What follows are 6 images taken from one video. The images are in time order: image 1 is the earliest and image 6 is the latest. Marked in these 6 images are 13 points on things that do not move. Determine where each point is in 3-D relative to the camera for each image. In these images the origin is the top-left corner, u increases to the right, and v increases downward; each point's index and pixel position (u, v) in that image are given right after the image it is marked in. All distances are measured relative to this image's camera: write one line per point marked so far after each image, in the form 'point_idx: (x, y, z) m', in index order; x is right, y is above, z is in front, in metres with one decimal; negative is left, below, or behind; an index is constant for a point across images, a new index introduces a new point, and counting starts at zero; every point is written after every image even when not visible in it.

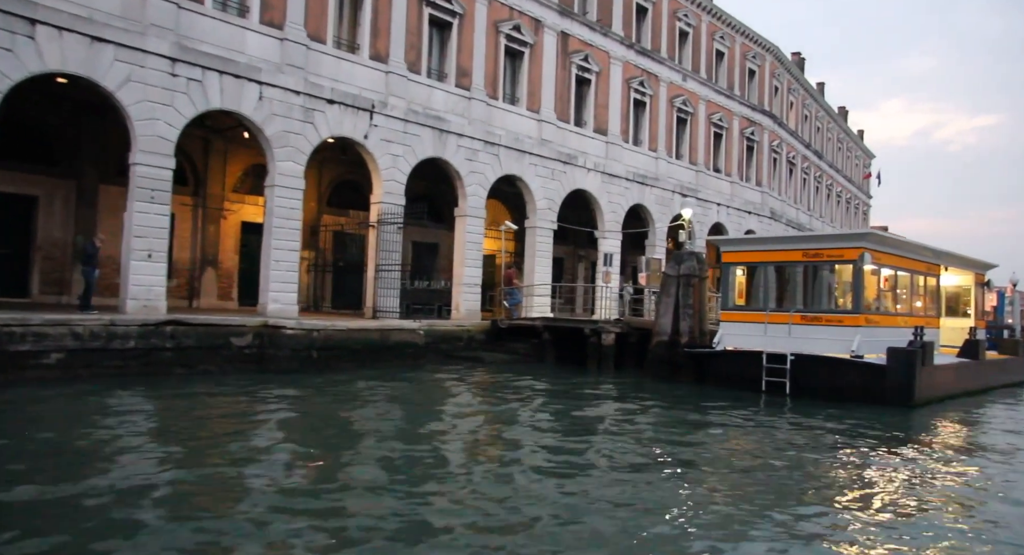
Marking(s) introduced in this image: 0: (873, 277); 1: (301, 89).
0: (+6.8, 0.0, +13.8) m
1: (-4.6, +4.1, +15.9) m
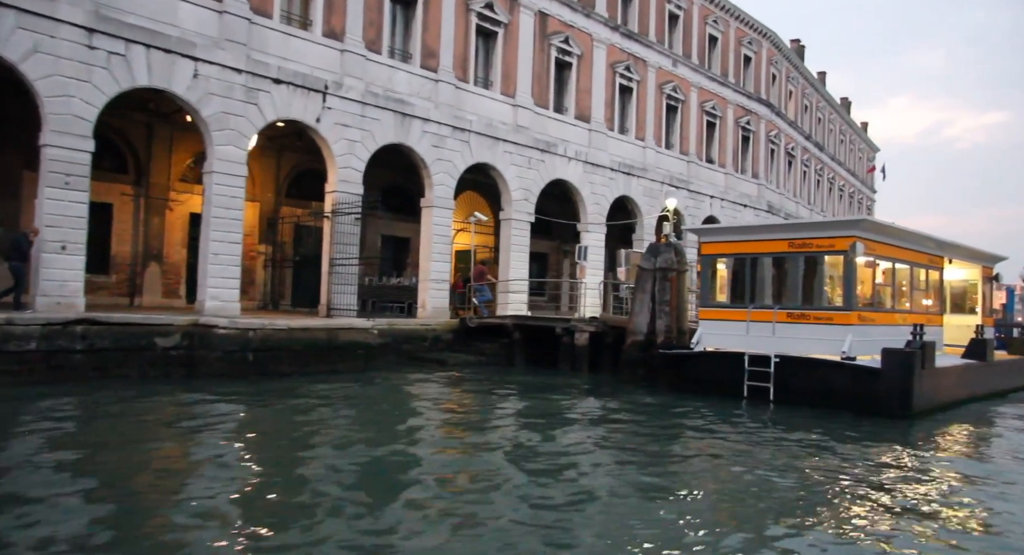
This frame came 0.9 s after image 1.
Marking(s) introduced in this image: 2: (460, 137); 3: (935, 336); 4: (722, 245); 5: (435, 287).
0: (+6.0, +0.1, +12.4) m
1: (-5.4, +4.2, +14.6) m
2: (-1.4, +3.7, +19.2) m
3: (+8.7, -1.2, +15.0) m
4: (+3.9, +0.6, +13.6) m
5: (-2.0, -0.2, +18.6) m
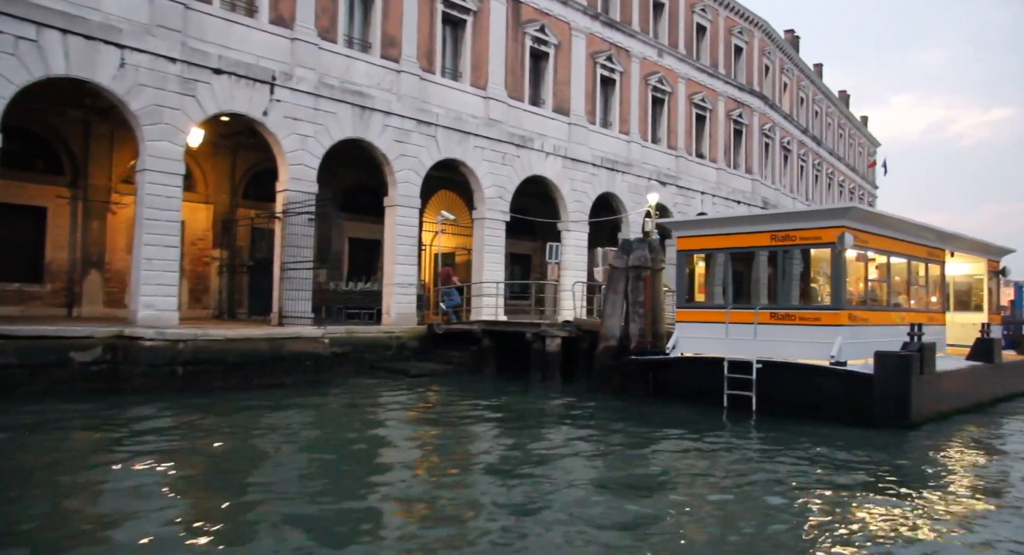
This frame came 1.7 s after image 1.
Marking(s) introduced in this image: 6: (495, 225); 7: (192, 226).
0: (+5.3, +0.2, +11.1) m
1: (-6.2, +4.1, +13.5) m
2: (-2.2, +3.6, +18.0) m
3: (+8.0, -1.1, +13.7) m
4: (+3.1, +0.6, +12.4) m
5: (-2.7, -0.3, +17.4) m
6: (-0.5, +1.4, +19.6) m
7: (-7.6, +1.2, +17.2) m
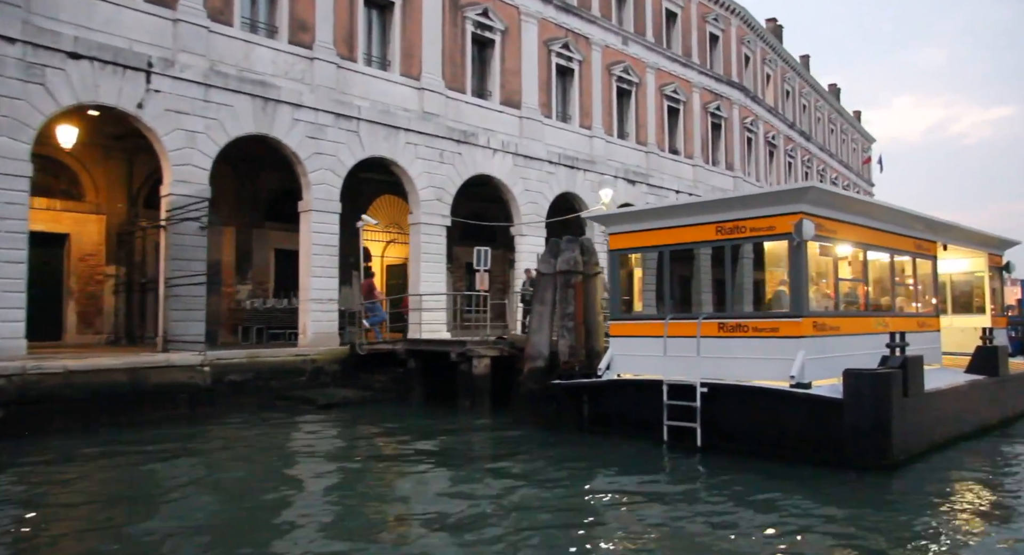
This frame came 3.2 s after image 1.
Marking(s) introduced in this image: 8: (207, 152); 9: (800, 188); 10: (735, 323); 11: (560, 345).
0: (+3.8, +0.2, +9.0) m
1: (-7.7, +3.8, +11.4) m
2: (-3.7, +3.3, +16.0) m
3: (+6.6, -1.1, +11.5) m
4: (+1.7, +0.6, +10.2) m
5: (-4.1, -0.6, +15.3) m
6: (-1.9, +1.1, +17.5) m
7: (-9.0, +0.8, +15.1) m
8: (-5.7, +2.4, +13.7) m
9: (+3.3, +1.0, +8.4) m
10: (+2.8, -0.6, +9.0) m
11: (+0.7, -1.0, +10.9) m
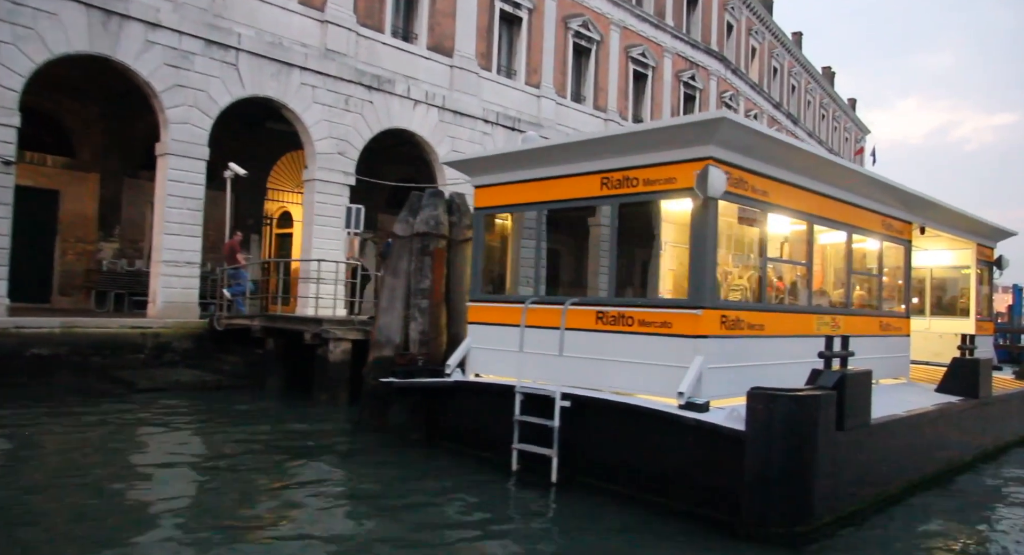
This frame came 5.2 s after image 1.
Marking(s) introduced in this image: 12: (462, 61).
0: (+2.0, +0.4, +6.4) m
1: (-9.3, +4.6, +8.7) m
2: (-5.3, +4.0, +13.3) m
3: (+4.7, -0.9, +9.0) m
4: (-0.1, +0.9, +7.7) m
5: (-6.0, +0.1, +12.7) m
6: (-3.7, +1.8, +14.9) m
7: (-10.8, +1.8, +12.5) m
8: (-7.4, +3.1, +11.0) m
9: (+1.6, +1.2, +5.8) m
10: (+0.9, -0.3, +6.5) m
11: (-1.1, -0.6, +8.4) m
12: (-1.2, +5.2, +17.5) m
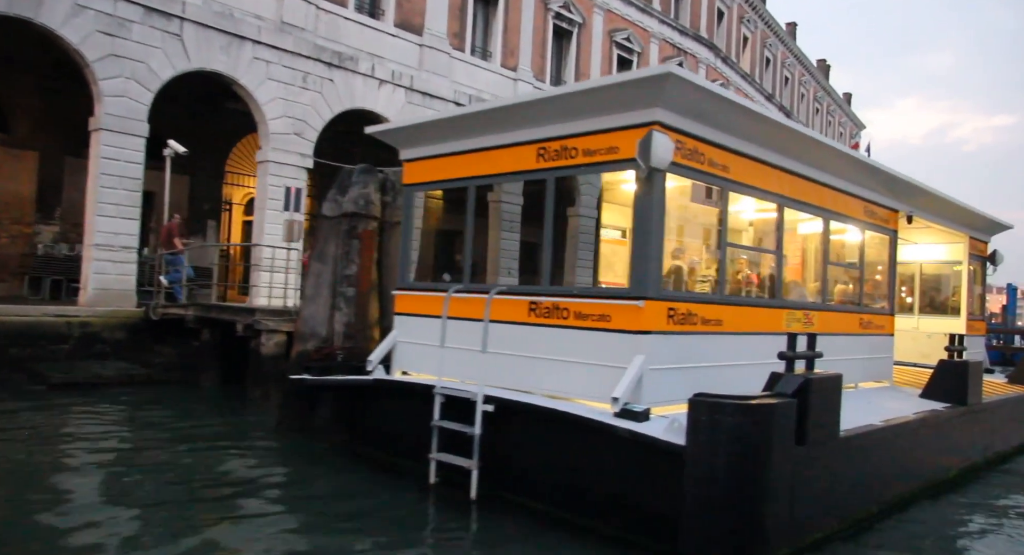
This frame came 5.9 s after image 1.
0: (+1.4, +0.5, +5.5) m
1: (-9.9, +4.8, +7.7) m
2: (-5.9, +4.3, +12.4) m
3: (+4.1, -0.9, +8.1) m
4: (-0.7, +1.0, +6.8) m
5: (-6.6, +0.4, +11.8) m
6: (-4.4, +2.0, +14.0) m
7: (-11.4, +2.1, +11.5) m
8: (-8.0, +3.4, +10.1) m
9: (+1.0, +1.3, +4.9) m
10: (+0.3, -0.2, +5.6) m
11: (-1.8, -0.5, +7.5) m
12: (-1.8, +5.4, +16.5) m
